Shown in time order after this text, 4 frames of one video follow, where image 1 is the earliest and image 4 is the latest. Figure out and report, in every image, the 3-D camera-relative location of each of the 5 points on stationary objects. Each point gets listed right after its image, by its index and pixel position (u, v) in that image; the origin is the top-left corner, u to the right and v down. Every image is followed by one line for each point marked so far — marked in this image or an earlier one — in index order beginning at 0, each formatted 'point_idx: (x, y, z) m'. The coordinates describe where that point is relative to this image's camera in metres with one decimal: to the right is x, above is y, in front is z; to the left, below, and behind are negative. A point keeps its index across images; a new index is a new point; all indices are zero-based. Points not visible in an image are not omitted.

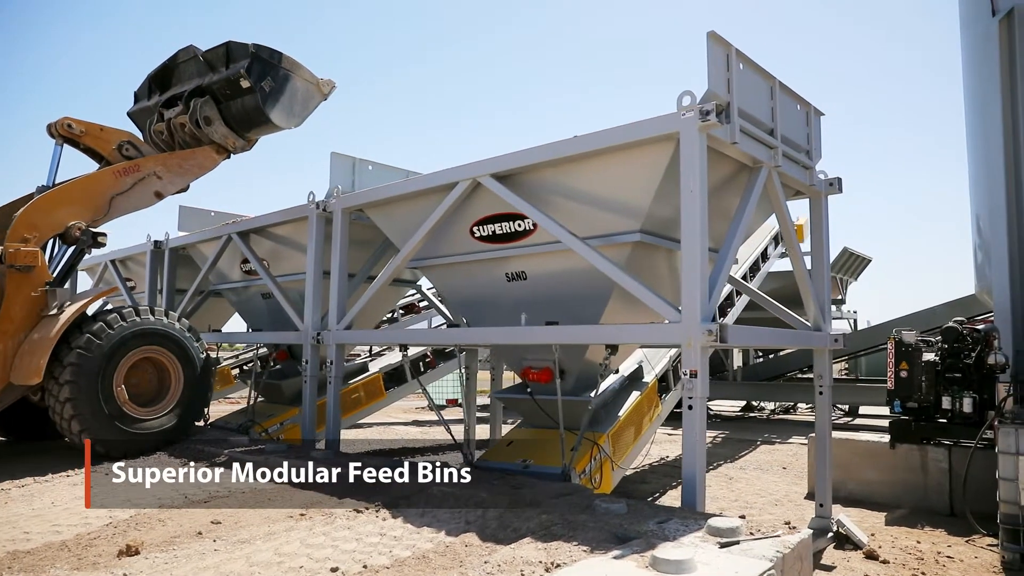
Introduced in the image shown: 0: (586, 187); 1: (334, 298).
0: (+0.6, +0.8, +5.6) m
1: (-1.9, -0.1, +7.3) m
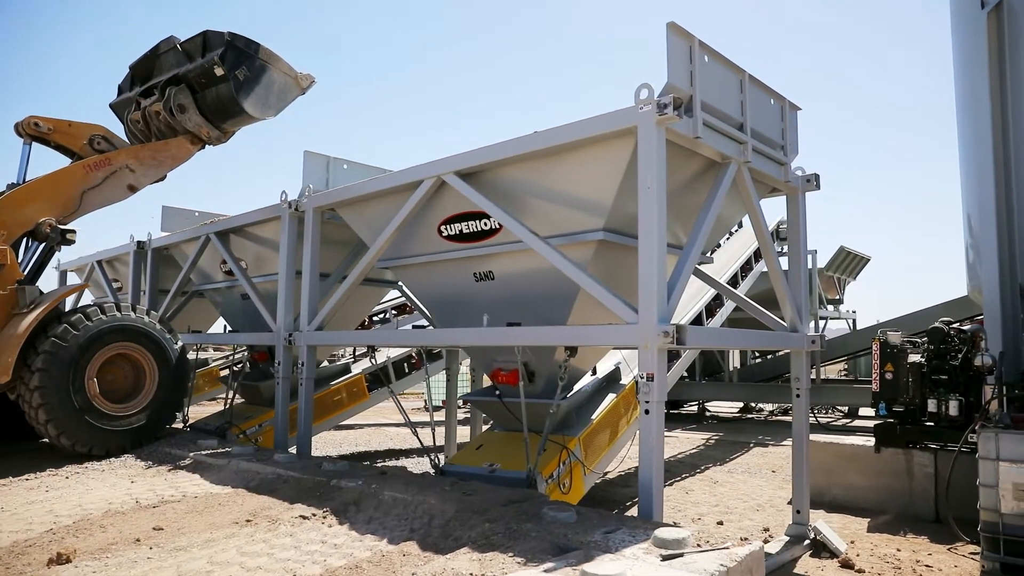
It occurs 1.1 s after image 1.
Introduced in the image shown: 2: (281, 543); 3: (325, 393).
0: (+0.3, +0.8, +5.4) m
1: (-2.1, -0.1, +7.2) m
2: (-1.3, -1.4, +3.9) m
3: (-2.5, -1.4, +9.4) m
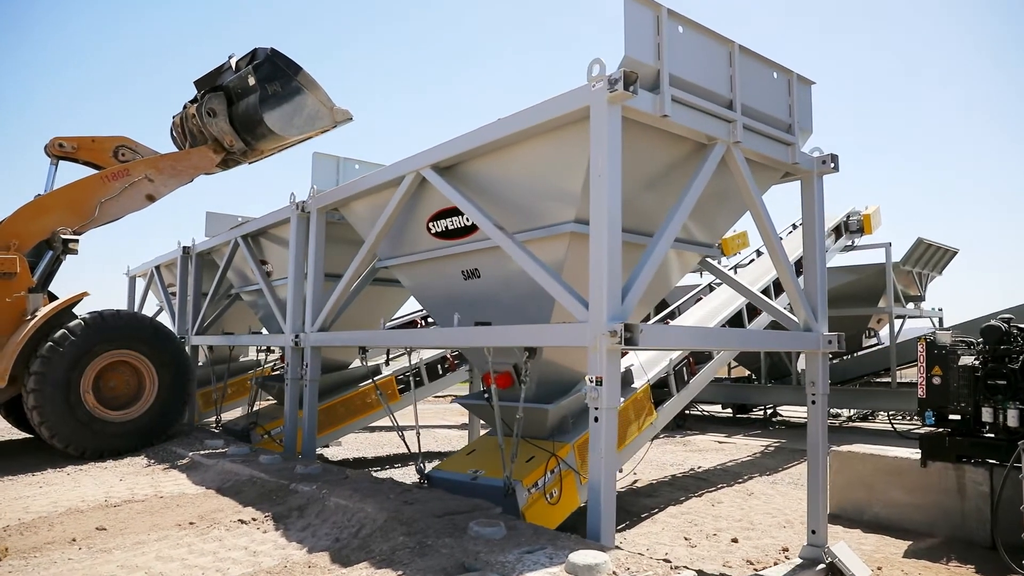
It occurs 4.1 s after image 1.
0: (+0.1, +0.8, +5.1) m
1: (-2.1, -0.1, +7.1) m
2: (-1.7, -1.4, +3.8) m
3: (-2.1, -1.4, +9.5) m
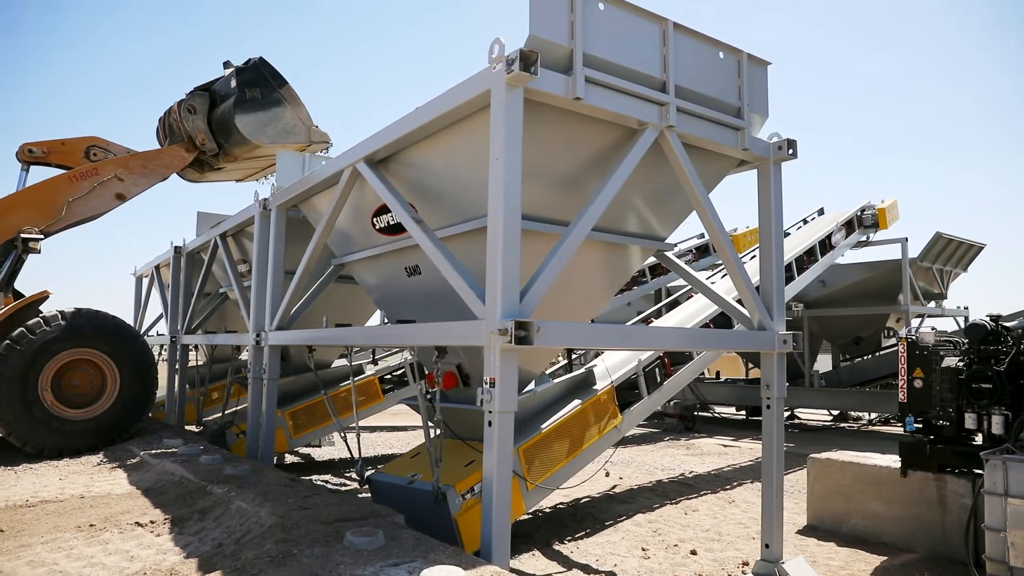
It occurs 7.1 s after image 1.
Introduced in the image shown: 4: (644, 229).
0: (-0.4, +0.9, +4.9) m
1: (-2.5, -0.1, +7.0) m
2: (-2.3, -1.4, +3.7) m
3: (-2.4, -1.4, +9.3) m
4: (+1.1, +0.5, +5.7) m
